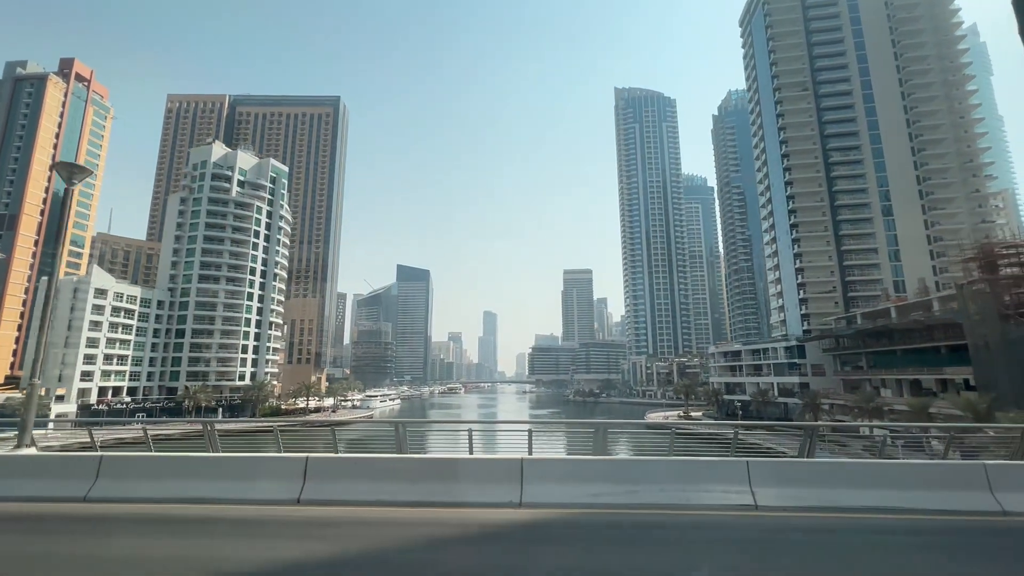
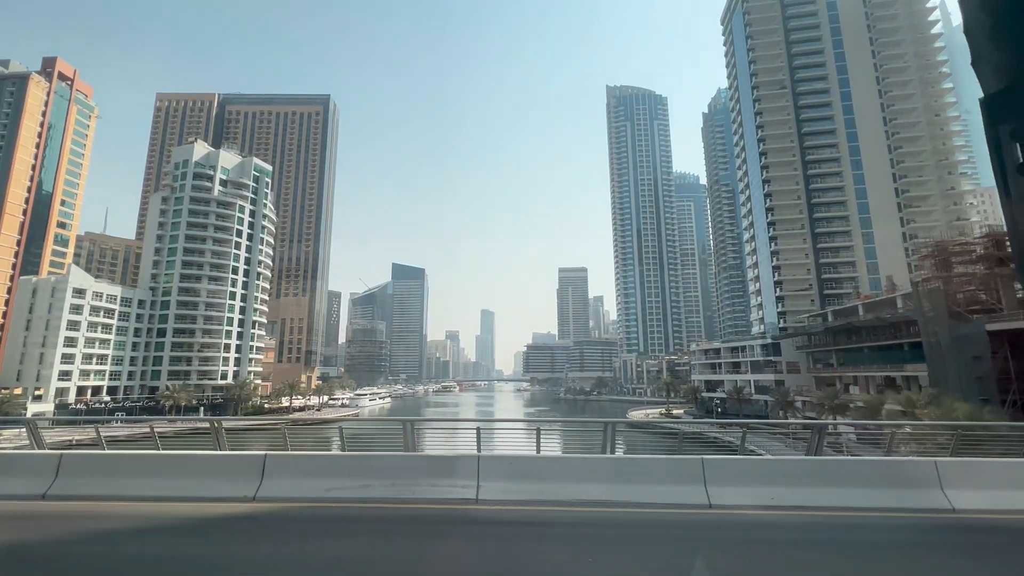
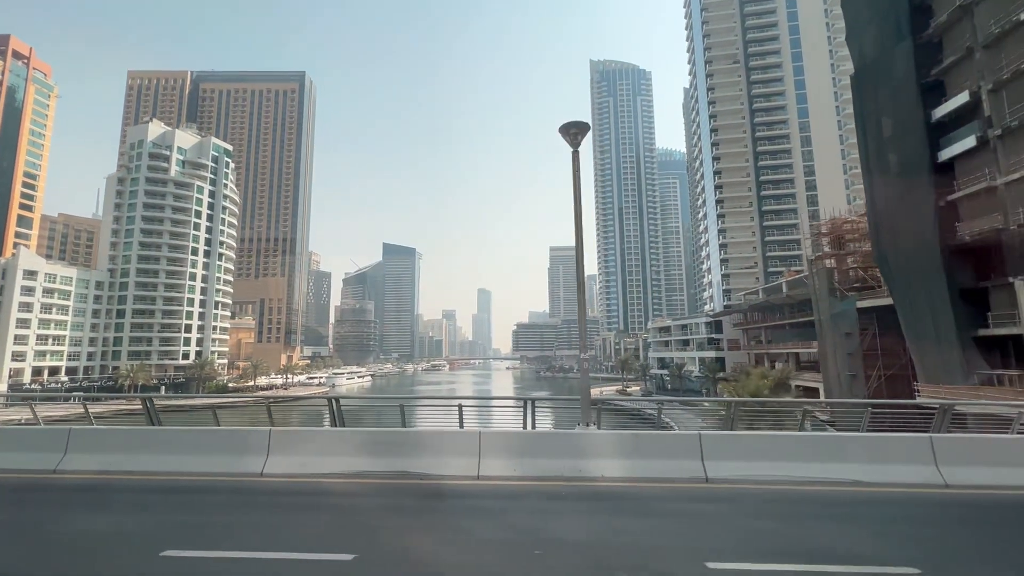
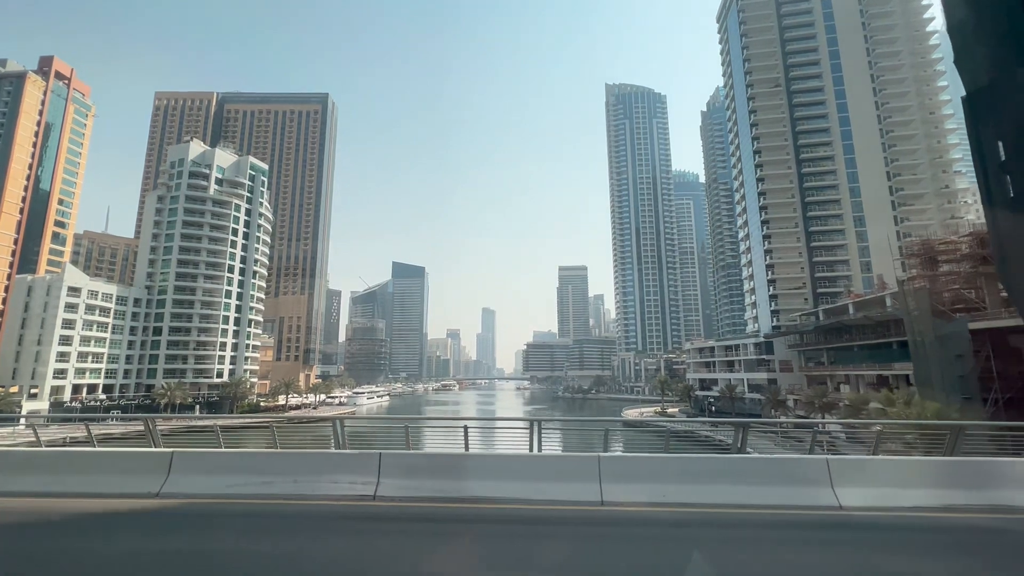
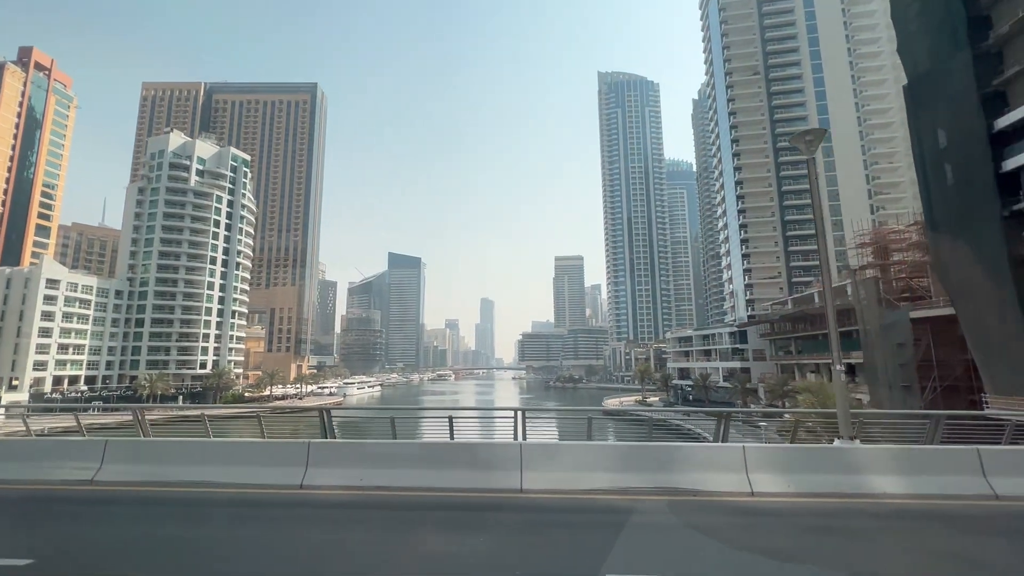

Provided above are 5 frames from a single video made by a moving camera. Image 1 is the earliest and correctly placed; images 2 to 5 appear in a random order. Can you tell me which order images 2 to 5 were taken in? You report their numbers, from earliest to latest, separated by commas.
2, 4, 5, 3
